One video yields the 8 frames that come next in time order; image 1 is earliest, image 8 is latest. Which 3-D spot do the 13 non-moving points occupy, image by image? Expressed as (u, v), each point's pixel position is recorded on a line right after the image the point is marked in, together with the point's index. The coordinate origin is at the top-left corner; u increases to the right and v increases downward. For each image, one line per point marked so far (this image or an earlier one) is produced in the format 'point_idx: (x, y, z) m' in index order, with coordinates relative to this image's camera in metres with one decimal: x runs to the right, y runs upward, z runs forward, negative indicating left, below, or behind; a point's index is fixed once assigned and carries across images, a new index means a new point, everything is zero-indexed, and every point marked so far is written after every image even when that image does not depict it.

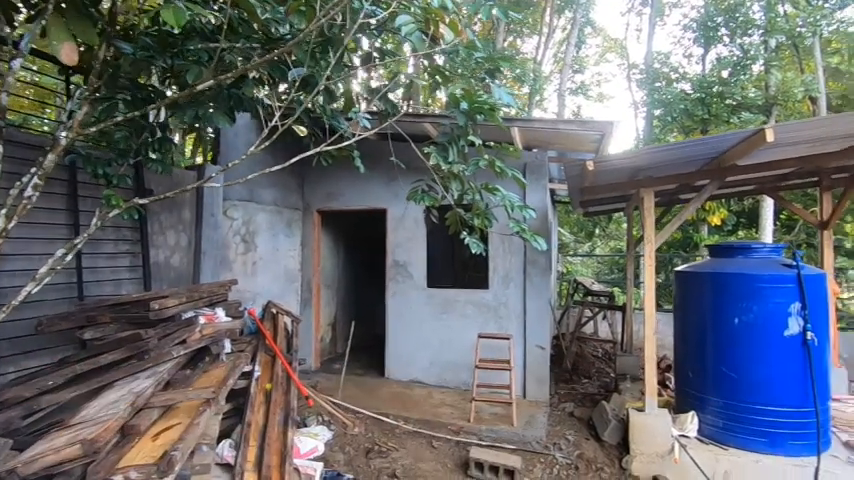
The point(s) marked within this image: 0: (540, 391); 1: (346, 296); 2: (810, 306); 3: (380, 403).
0: (+1.4, -1.9, +5.7) m
1: (-1.5, -1.0, +8.1) m
2: (+3.5, -0.6, +4.1) m
3: (-0.6, -2.0, +5.4) m
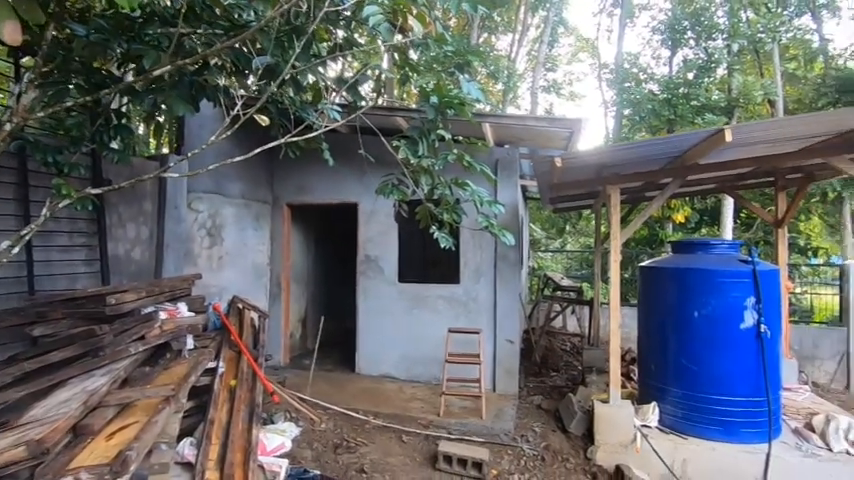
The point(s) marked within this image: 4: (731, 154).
0: (+1.1, -1.9, +5.8) m
1: (-2.0, -0.9, +8.0) m
2: (+3.2, -0.6, +4.3) m
3: (-0.9, -1.9, +5.3) m
4: (+2.9, +0.8, +4.3) m
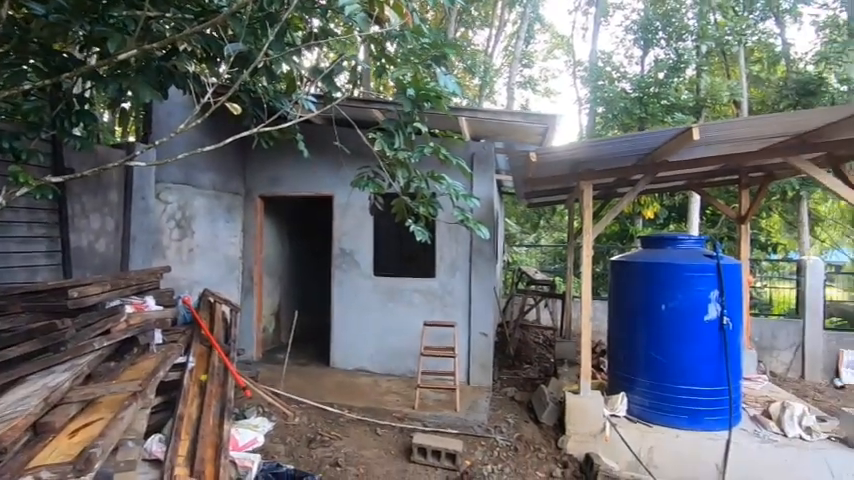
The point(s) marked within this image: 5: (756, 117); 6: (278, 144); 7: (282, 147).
0: (+0.7, -1.8, +5.8) m
1: (-2.4, -0.8, +7.9) m
2: (+3.0, -0.5, +4.4) m
3: (-1.2, -1.8, +5.3) m
4: (+2.7, +0.9, +4.5) m
5: (+2.6, +1.0, +3.6) m
6: (-2.1, +1.4, +6.4) m
7: (-2.1, +1.3, +6.4) m
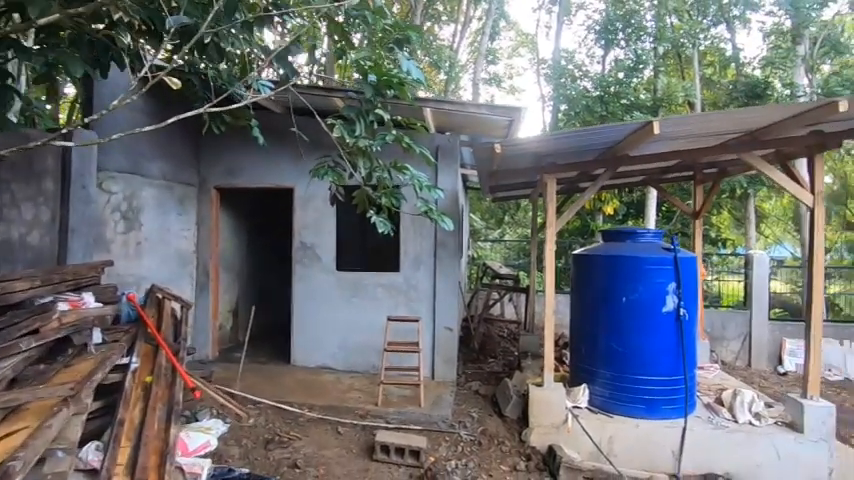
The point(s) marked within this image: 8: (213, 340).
0: (+0.3, -1.7, +5.8) m
1: (-3.0, -0.7, +7.6) m
2: (+2.6, -0.5, +4.6) m
3: (-1.6, -1.7, +5.1) m
4: (+2.3, +1.0, +4.6) m
5: (+2.3, +1.0, +3.6) m
6: (-2.6, +1.5, +6.1) m
7: (-2.6, +1.4, +6.1) m
8: (-3.0, -1.4, +6.3) m
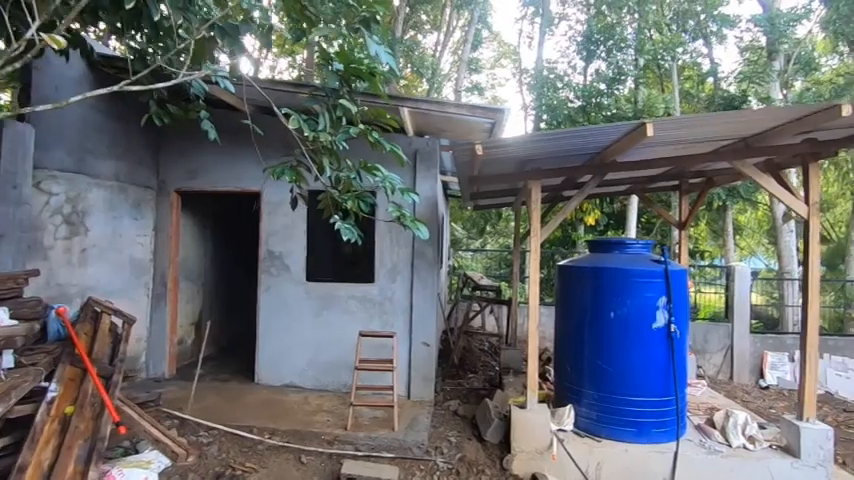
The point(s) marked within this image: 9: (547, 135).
0: (0.0, -1.8, +5.4) m
1: (-3.4, -0.8, +7.1) m
2: (+2.4, -0.6, +4.3) m
3: (-1.9, -1.8, +4.7) m
4: (+2.1, +0.8, +4.3) m
5: (+2.1, +0.9, +3.4) m
6: (-2.9, +1.4, +5.7) m
7: (-2.8, +1.3, +5.6) m
8: (-3.3, -1.5, +5.8) m
9: (+1.0, +0.8, +3.6) m
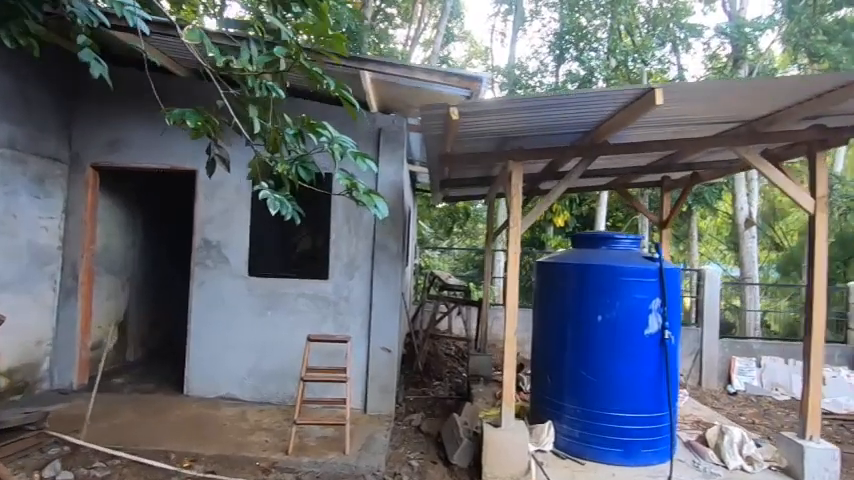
0: (-0.5, -1.7, +4.7) m
1: (-3.9, -0.6, +6.1) m
2: (+2.0, -0.5, +3.8) m
3: (-2.3, -1.7, +3.8) m
4: (+1.8, +0.9, +3.8) m
5: (+1.9, +1.0, +2.9) m
6: (-3.3, +1.5, +4.8) m
7: (-3.2, +1.5, +4.8) m
8: (-3.7, -1.3, +4.9) m
9: (+0.7, +0.9, +3.0) m
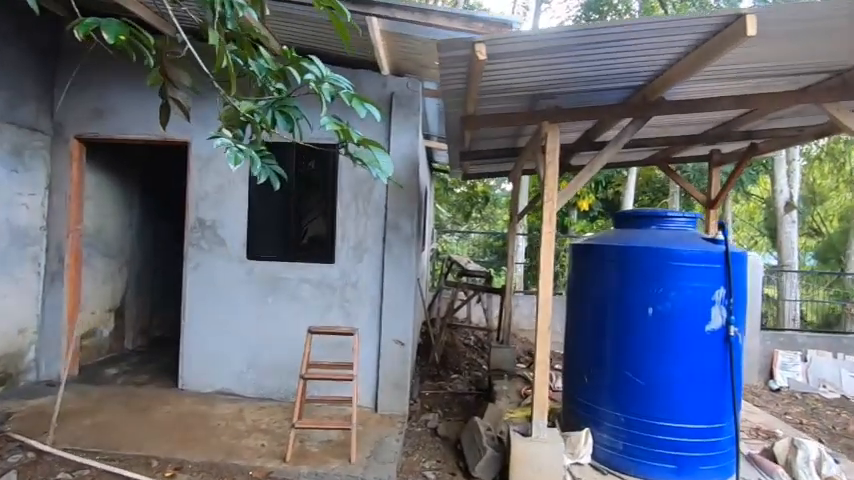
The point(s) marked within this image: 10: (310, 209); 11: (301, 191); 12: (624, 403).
0: (-0.3, -1.5, +4.2) m
1: (-3.7, -0.4, +5.7) m
2: (+2.2, -0.4, +3.2) m
3: (-2.1, -1.5, +3.4) m
4: (+2.0, +1.1, +3.2) m
5: (+2.0, +1.1, +2.2) m
6: (-3.1, +1.7, +4.3) m
7: (-3.0, +1.7, +4.3) m
8: (-3.6, -1.1, +4.5) m
9: (+0.8, +1.1, +2.4) m
10: (-1.1, +0.3, +4.4) m
11: (-1.2, +0.5, +4.4) m
12: (+1.4, -1.2, +3.3) m
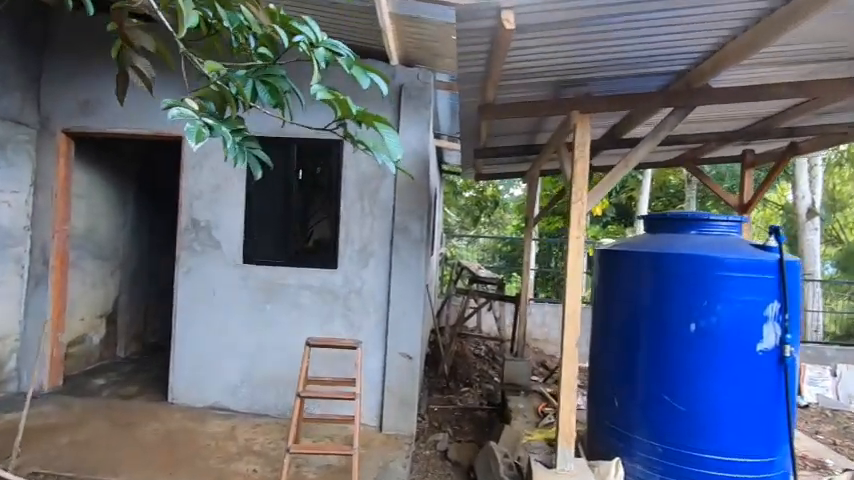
0: (-0.2, -1.6, +3.9) m
1: (-3.6, -0.4, +5.5) m
2: (+2.2, -0.4, +2.8) m
3: (-2.1, -1.5, +3.1) m
4: (+2.0, +1.0, +2.8) m
5: (+2.1, +1.1, +1.9) m
6: (-3.0, +1.7, +4.0) m
7: (-2.9, +1.7, +4.0) m
8: (-3.5, -1.1, +4.2) m
9: (+0.9, +1.0, +2.0) m
10: (-1.0, +0.3, +4.0) m
11: (-1.1, +0.5, +4.0) m
12: (+1.5, -1.2, +2.9) m
